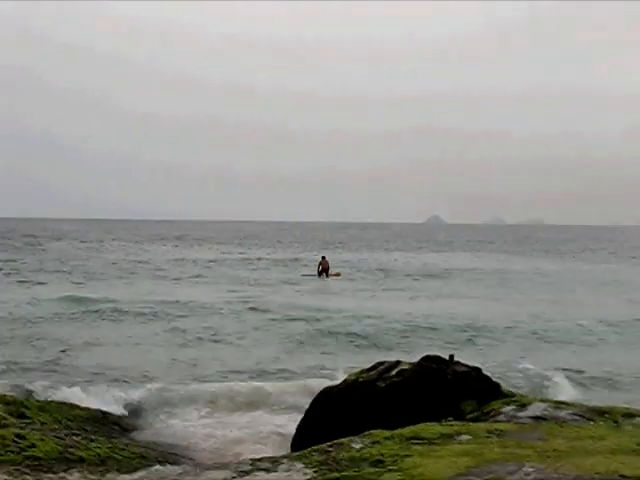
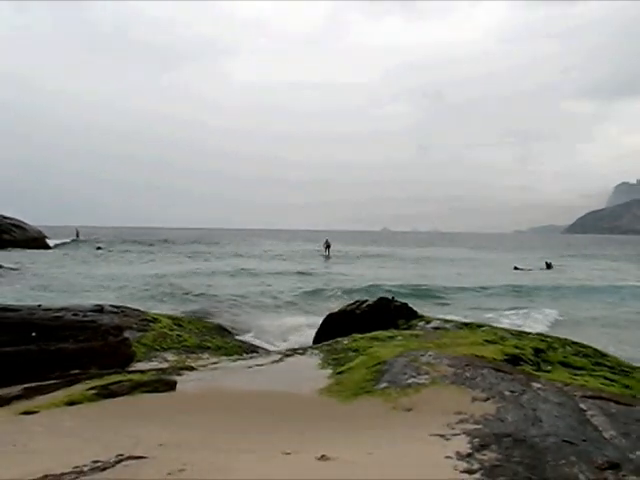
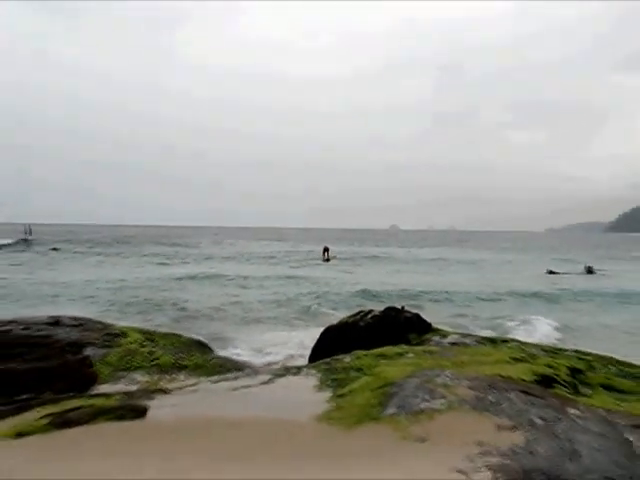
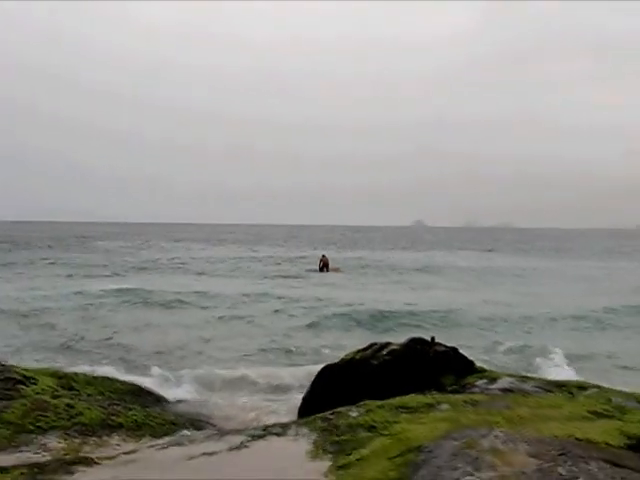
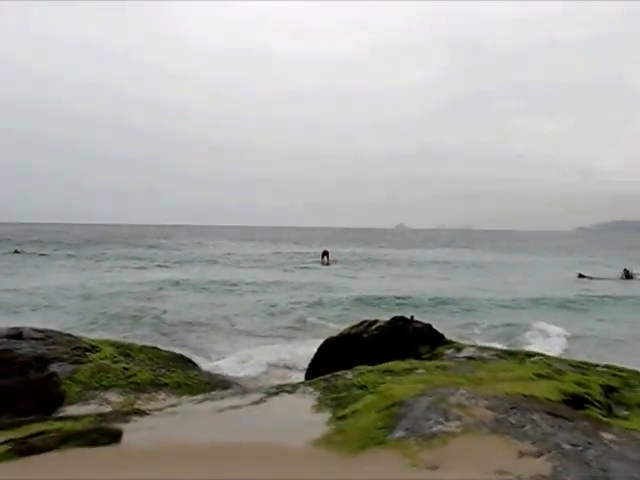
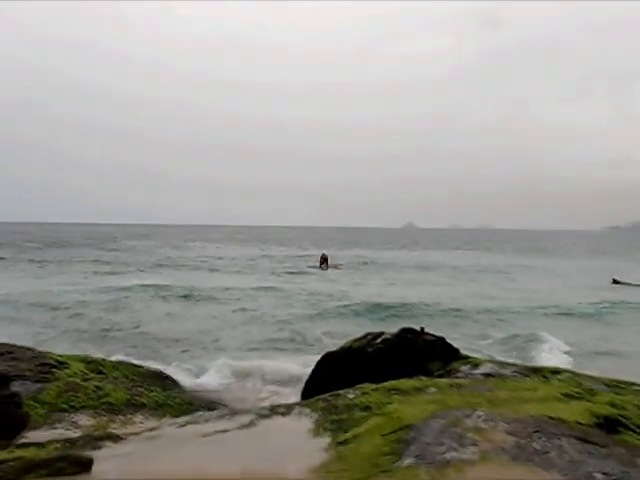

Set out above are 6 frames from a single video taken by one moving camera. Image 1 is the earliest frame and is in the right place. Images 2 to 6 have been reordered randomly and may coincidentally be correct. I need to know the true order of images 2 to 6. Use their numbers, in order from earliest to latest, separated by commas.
4, 6, 5, 3, 2
